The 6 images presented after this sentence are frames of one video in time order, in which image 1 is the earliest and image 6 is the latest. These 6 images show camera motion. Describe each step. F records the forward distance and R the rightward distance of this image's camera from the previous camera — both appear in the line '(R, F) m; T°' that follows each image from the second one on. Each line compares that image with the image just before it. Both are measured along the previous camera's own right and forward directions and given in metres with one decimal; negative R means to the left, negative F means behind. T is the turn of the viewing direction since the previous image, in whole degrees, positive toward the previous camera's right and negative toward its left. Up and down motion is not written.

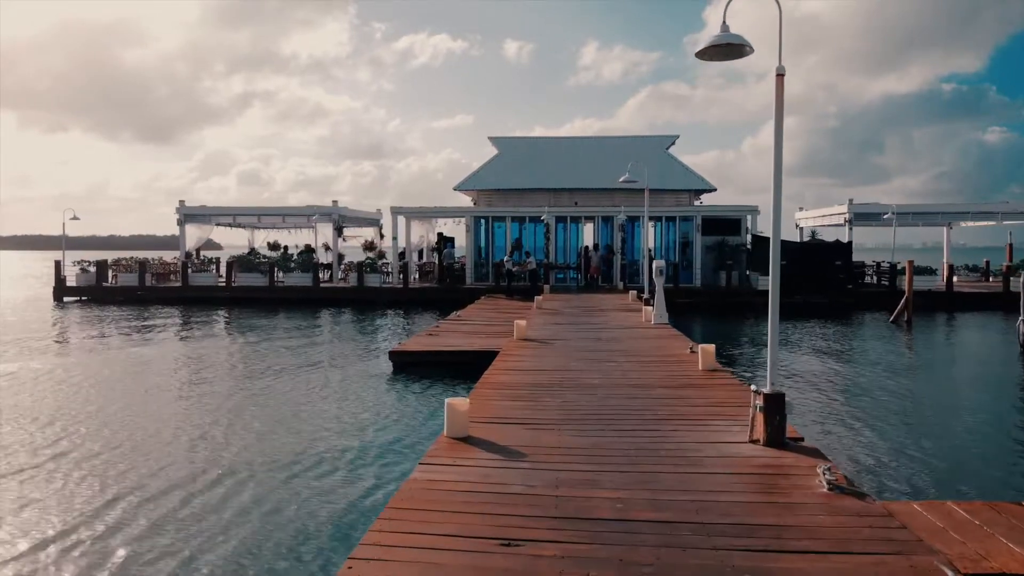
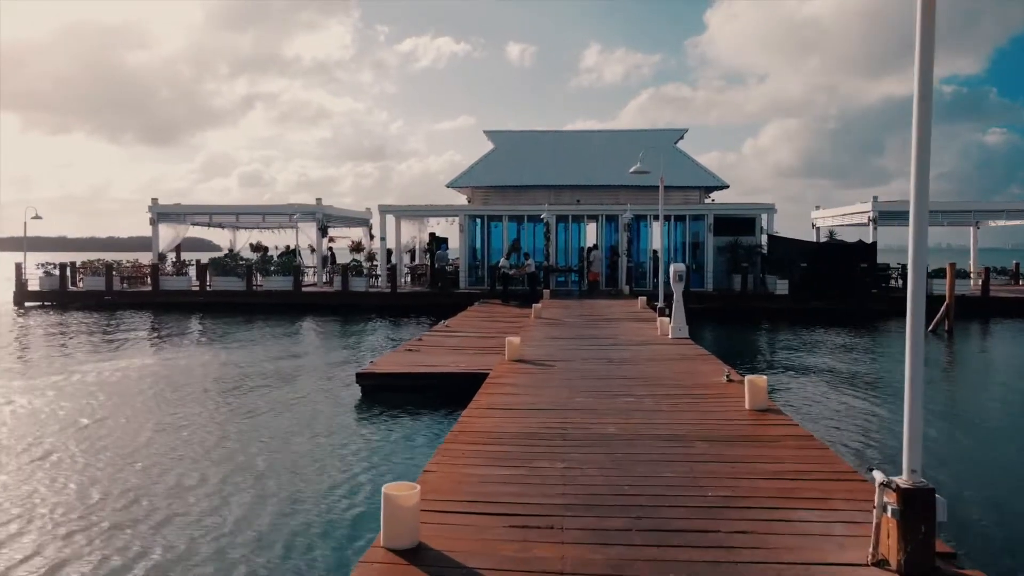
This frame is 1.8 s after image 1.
(+0.1, +2.0) m; 0°
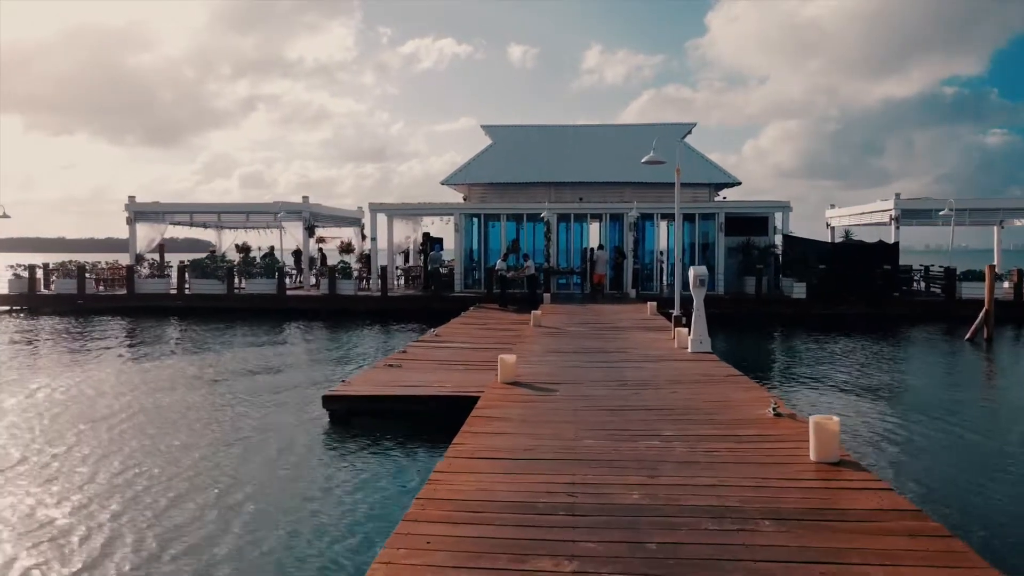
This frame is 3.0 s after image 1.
(+0.1, +1.5) m; 0°
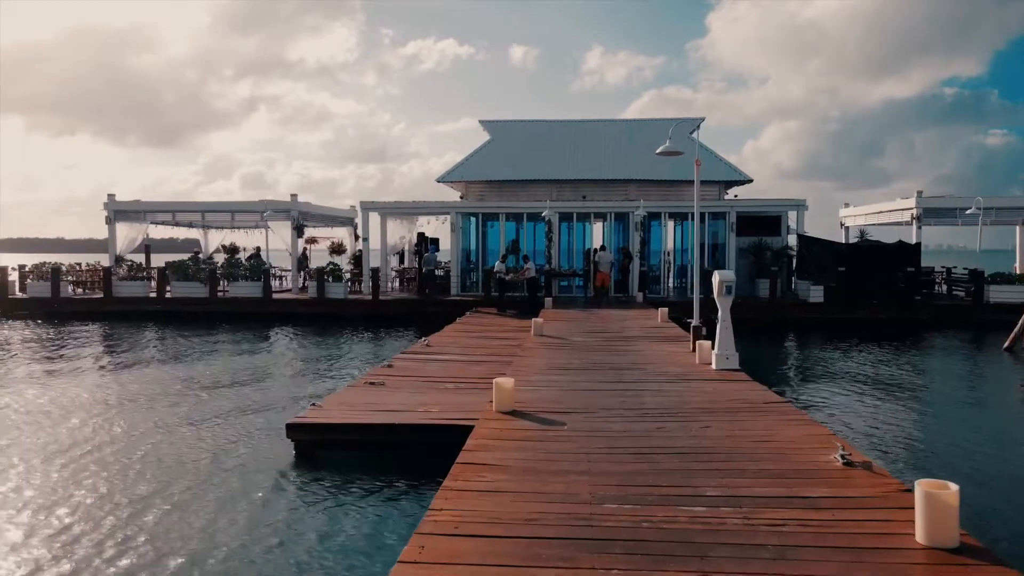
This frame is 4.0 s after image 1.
(0.0, +1.3) m; 0°
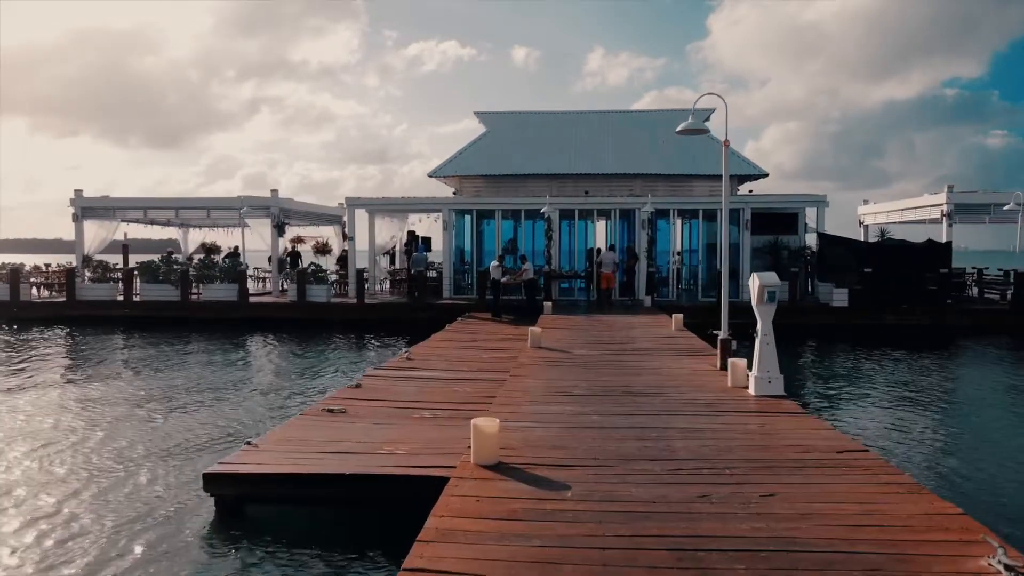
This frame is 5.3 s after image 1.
(+0.1, +1.7) m; 0°
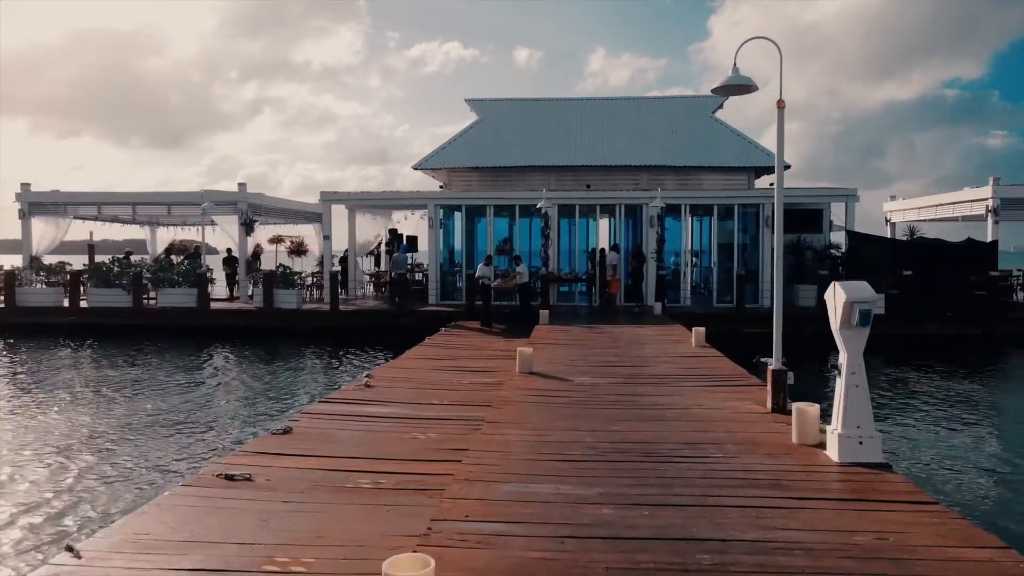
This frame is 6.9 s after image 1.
(+0.2, +2.2) m; 0°
